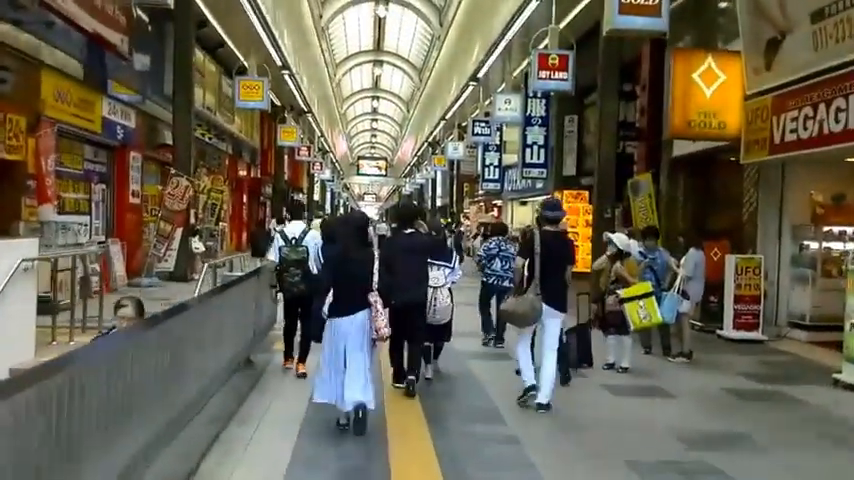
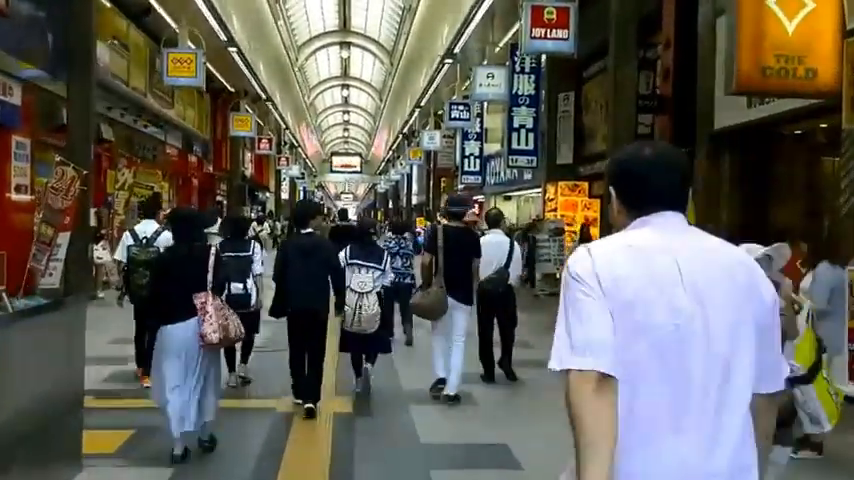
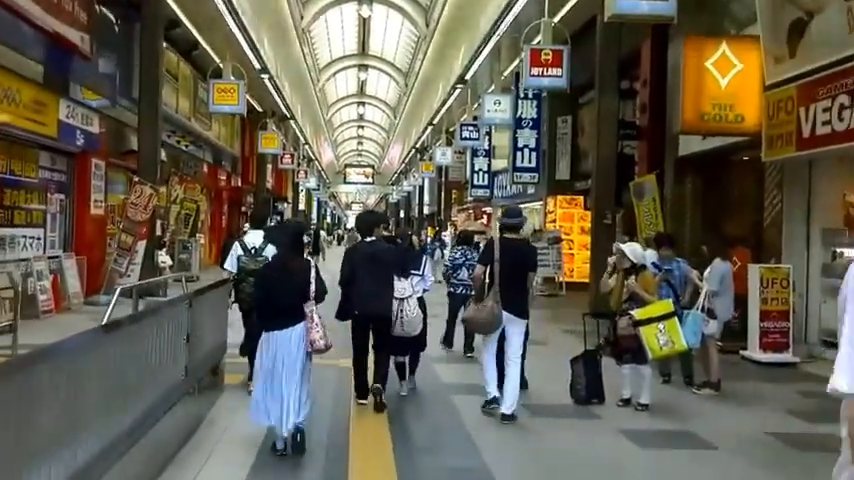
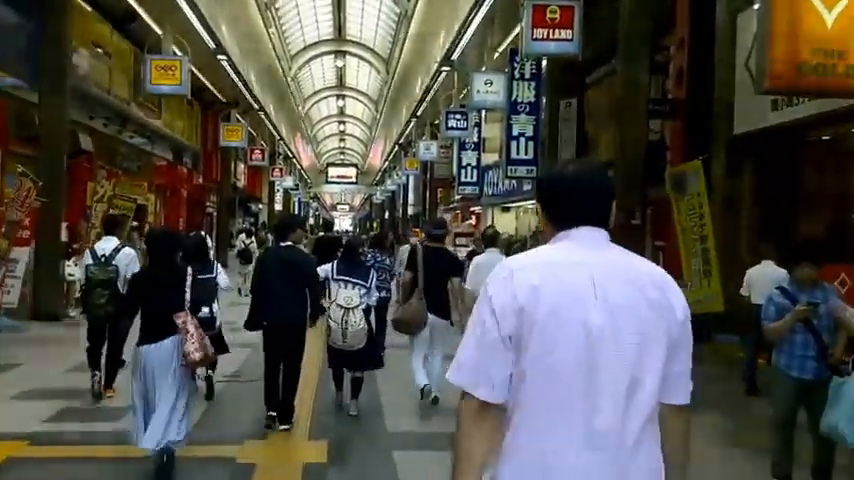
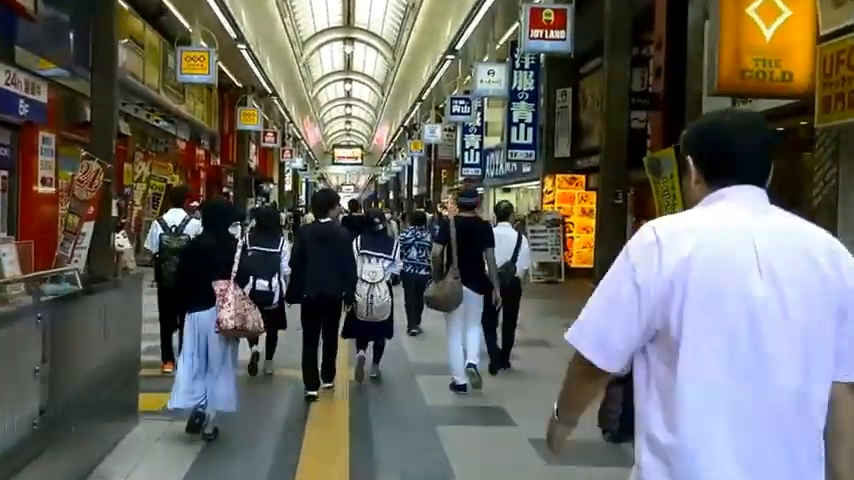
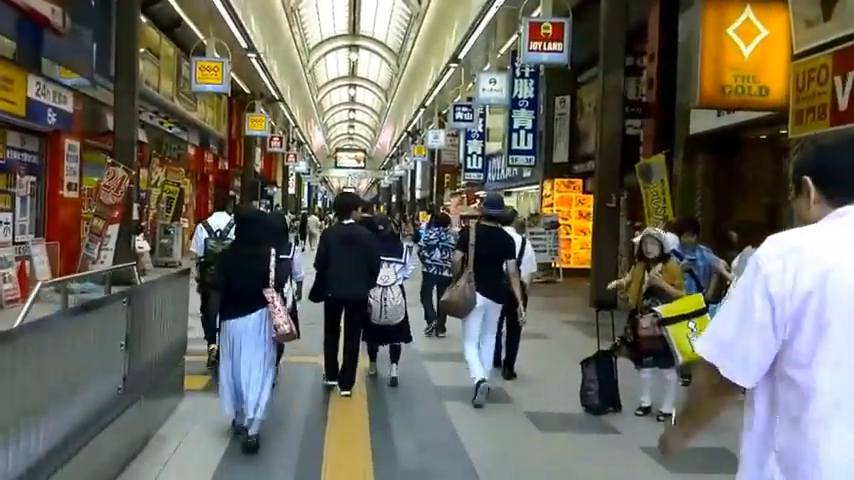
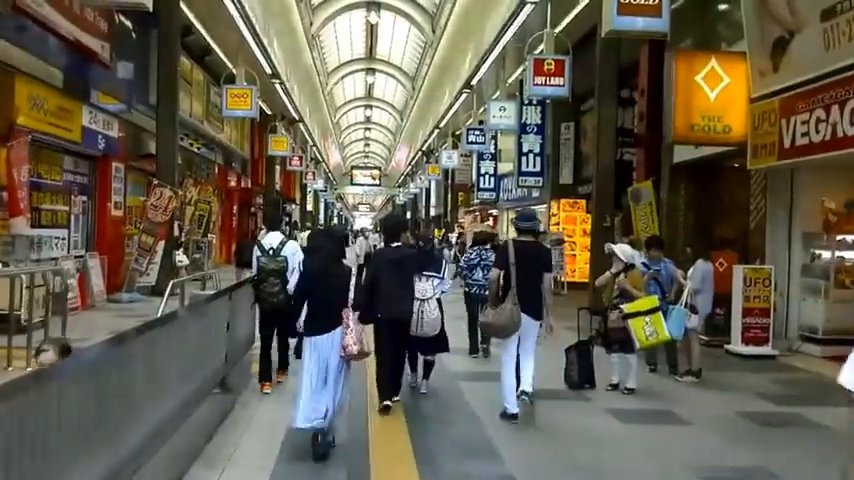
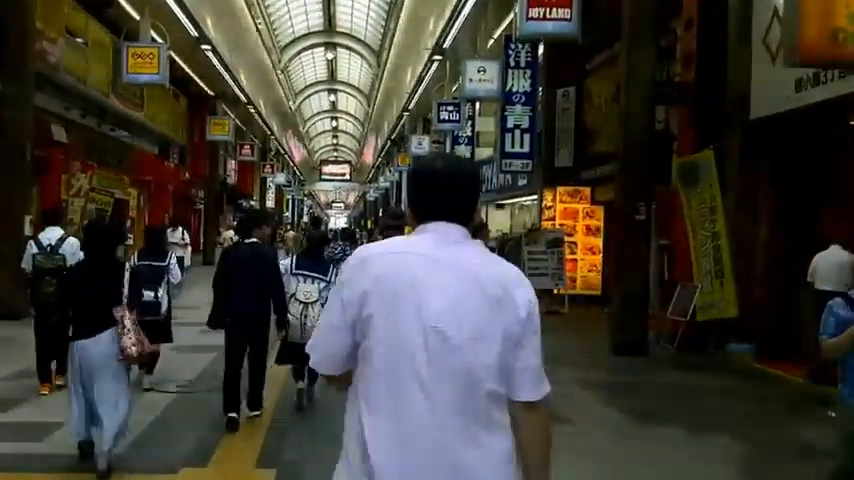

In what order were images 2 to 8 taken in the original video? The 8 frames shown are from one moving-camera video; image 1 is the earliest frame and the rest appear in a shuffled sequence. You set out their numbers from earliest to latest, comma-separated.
7, 3, 6, 5, 2, 4, 8
